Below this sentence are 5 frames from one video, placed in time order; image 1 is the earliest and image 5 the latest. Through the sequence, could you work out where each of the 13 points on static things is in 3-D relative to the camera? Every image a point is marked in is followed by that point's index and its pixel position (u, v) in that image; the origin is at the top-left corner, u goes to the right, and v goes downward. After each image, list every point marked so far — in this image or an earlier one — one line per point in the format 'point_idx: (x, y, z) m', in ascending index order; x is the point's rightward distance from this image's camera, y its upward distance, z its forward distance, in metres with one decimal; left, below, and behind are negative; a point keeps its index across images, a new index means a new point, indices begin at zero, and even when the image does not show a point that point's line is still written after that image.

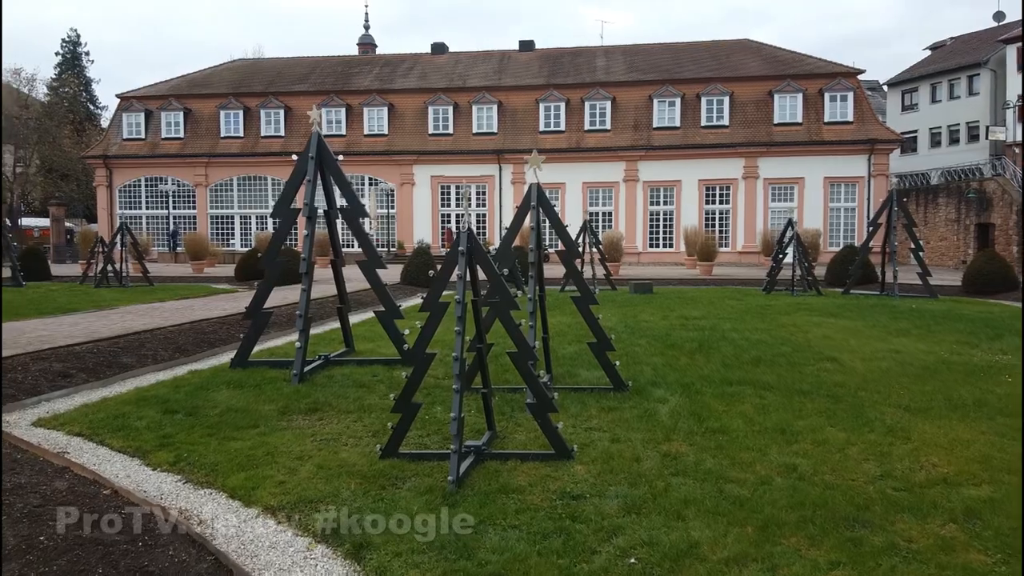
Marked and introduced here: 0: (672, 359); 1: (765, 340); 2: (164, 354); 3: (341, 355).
0: (+1.4, -0.6, +7.1) m
1: (+2.7, -0.5, +8.3) m
2: (-3.5, -0.7, +8.0) m
3: (-1.6, -0.6, +7.6) m
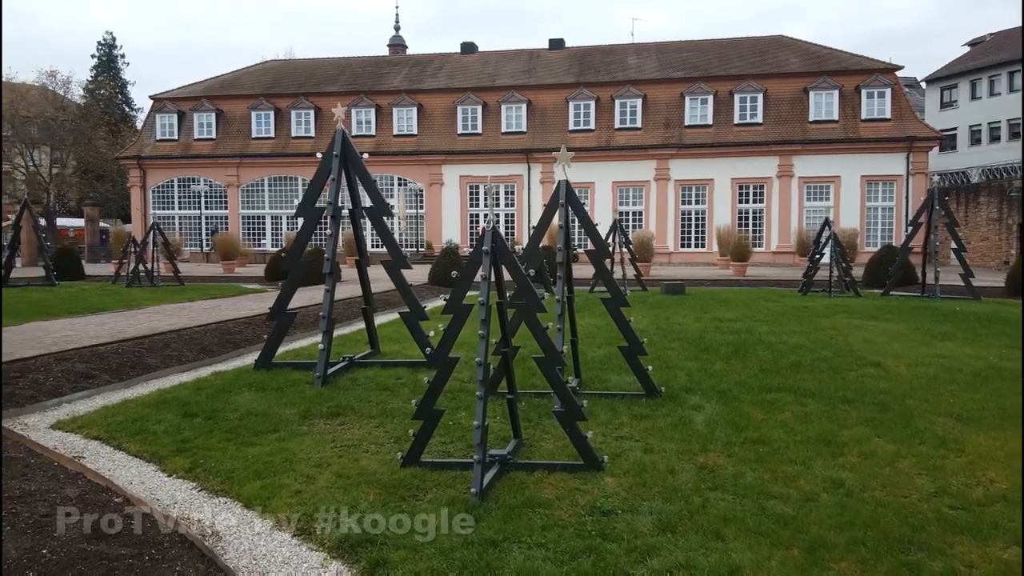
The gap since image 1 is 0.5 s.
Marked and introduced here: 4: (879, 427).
0: (+1.7, -0.7, +6.8) m
1: (+2.9, -0.6, +8.0) m
2: (-3.2, -0.7, +7.9) m
3: (-1.4, -0.6, +7.5) m
4: (+2.2, -0.8, +4.7) m
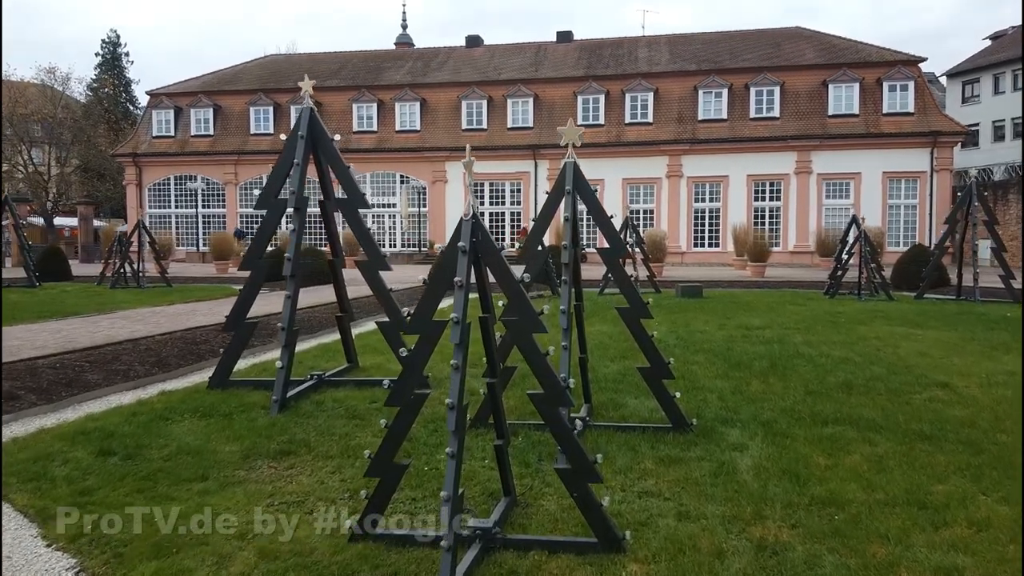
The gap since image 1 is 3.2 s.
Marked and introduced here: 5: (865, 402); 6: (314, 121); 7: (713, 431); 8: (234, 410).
0: (+1.7, -0.7, +5.8) m
1: (+2.9, -0.6, +6.9) m
2: (-3.2, -0.7, +6.8) m
3: (-1.4, -0.7, +6.4) m
4: (+2.1, -0.9, +3.6) m
5: (+2.3, -0.7, +5.2) m
6: (-1.5, +1.2, +5.9) m
7: (+1.1, -0.8, +4.3) m
8: (-1.8, -0.8, +5.2) m
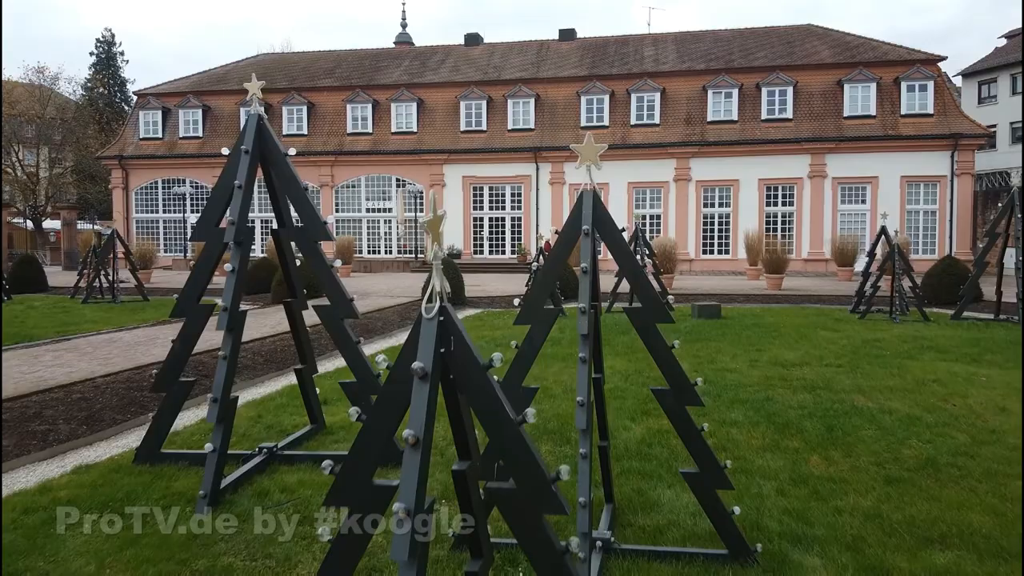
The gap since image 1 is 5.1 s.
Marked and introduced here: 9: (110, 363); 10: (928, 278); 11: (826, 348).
0: (+1.6, -1.0, +4.6) m
1: (+2.9, -0.9, +5.7) m
2: (-3.2, -1.0, +5.7) m
3: (-1.4, -1.0, +5.3) m
4: (+2.1, -1.2, +2.4) m
5: (+2.3, -1.0, +4.0) m
6: (-1.5, +0.9, +4.7) m
7: (+1.1, -1.1, +3.2) m
8: (-1.8, -1.1, +4.1) m
9: (-4.1, -0.7, +8.1) m
10: (+7.8, +0.2, +14.9) m
11: (+3.5, -0.7, +8.9) m
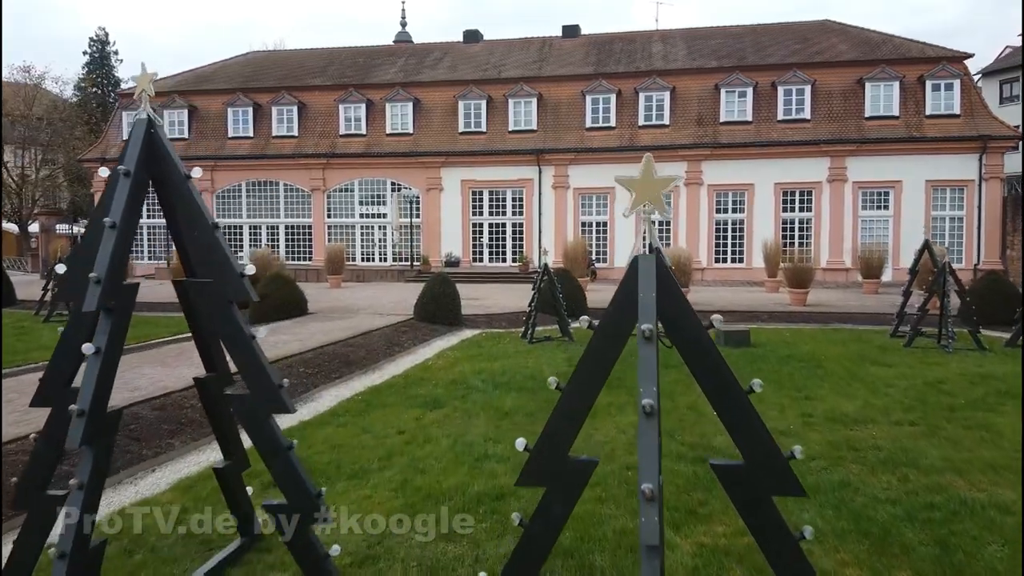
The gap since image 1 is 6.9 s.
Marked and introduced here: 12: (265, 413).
0: (+1.7, -1.3, +3.2) m
1: (+2.9, -1.2, +4.3) m
2: (-3.2, -1.3, +4.3) m
3: (-1.4, -1.3, +3.8) m
4: (+2.1, -1.5, +1.0) m
5: (+2.3, -1.4, +2.6) m
6: (-1.5, +0.6, +3.3) m
7: (+1.1, -1.4, +1.7) m
8: (-1.8, -1.4, +2.6) m
9: (-4.1, -1.1, +6.7) m
10: (+7.8, -0.1, +13.5) m
11: (+3.5, -1.0, +7.4) m
12: (-1.0, -0.5, +3.3) m
